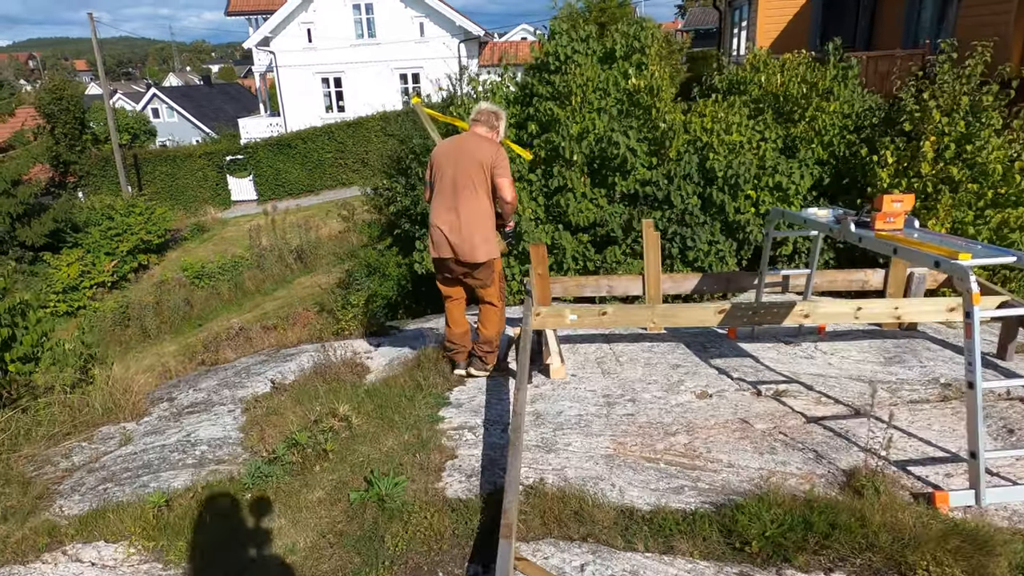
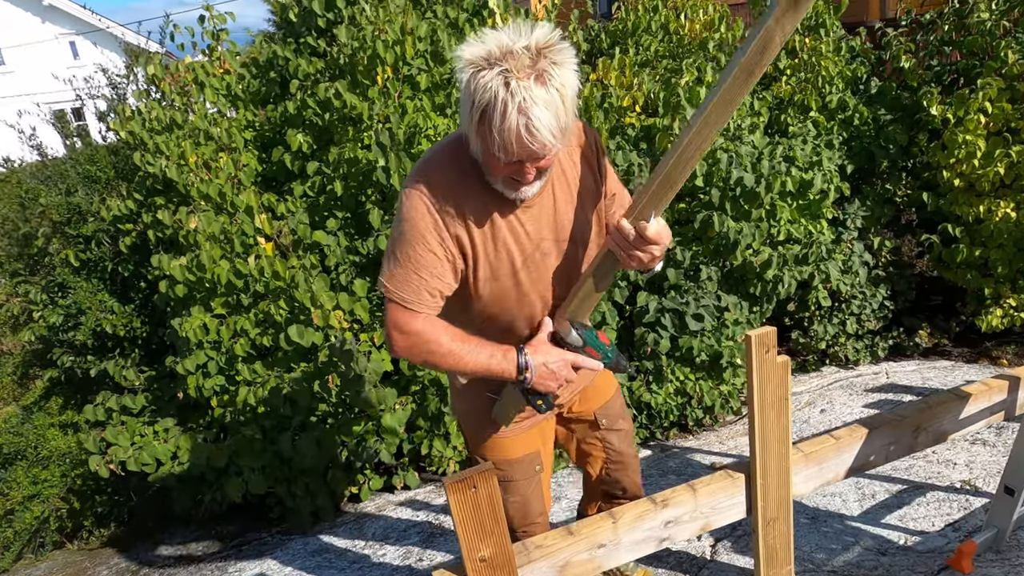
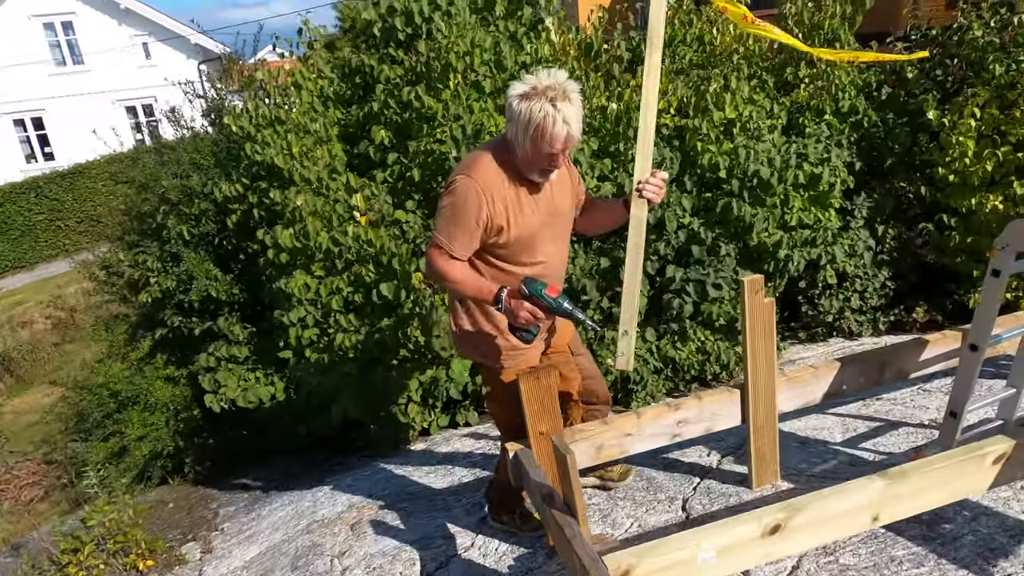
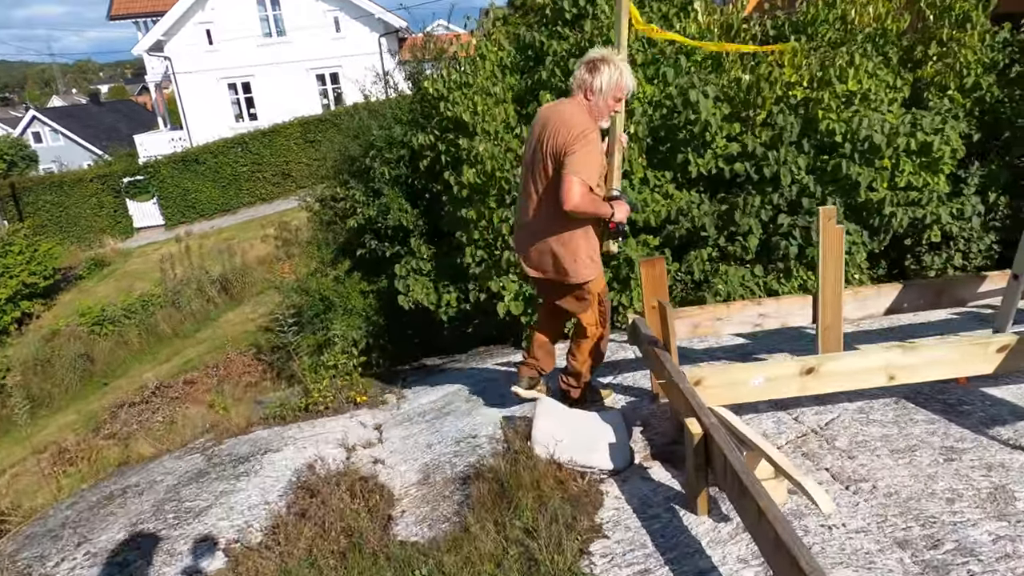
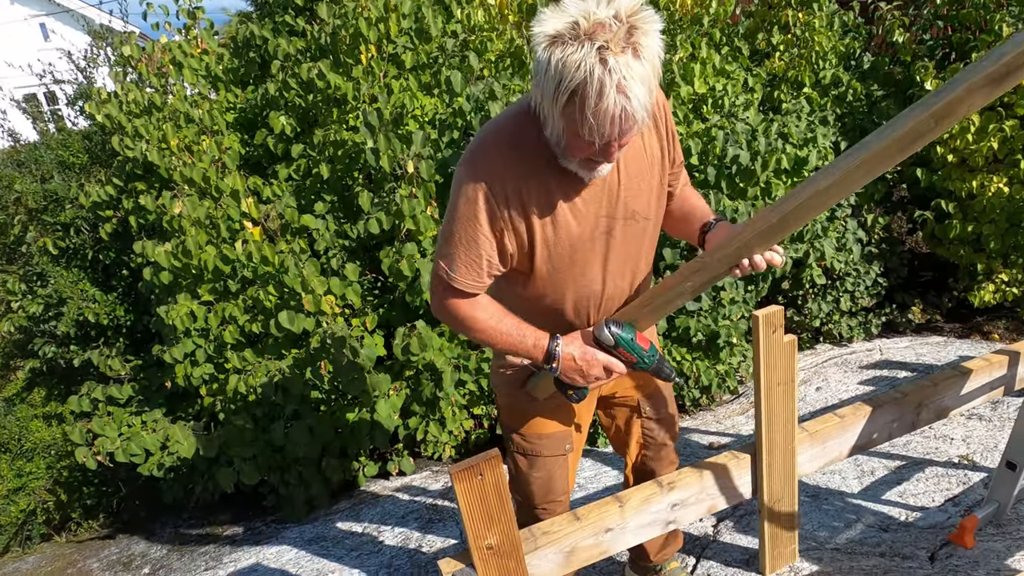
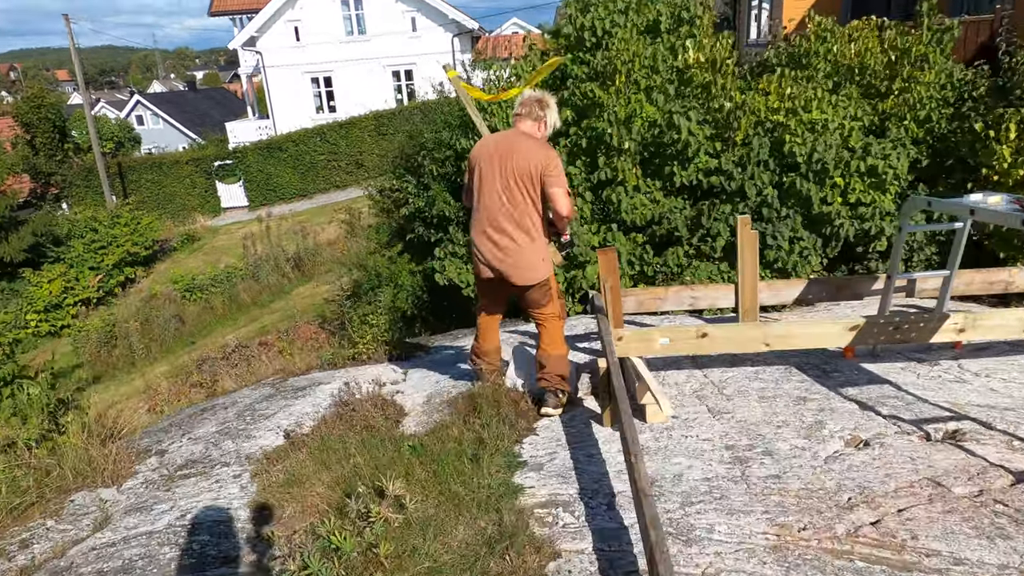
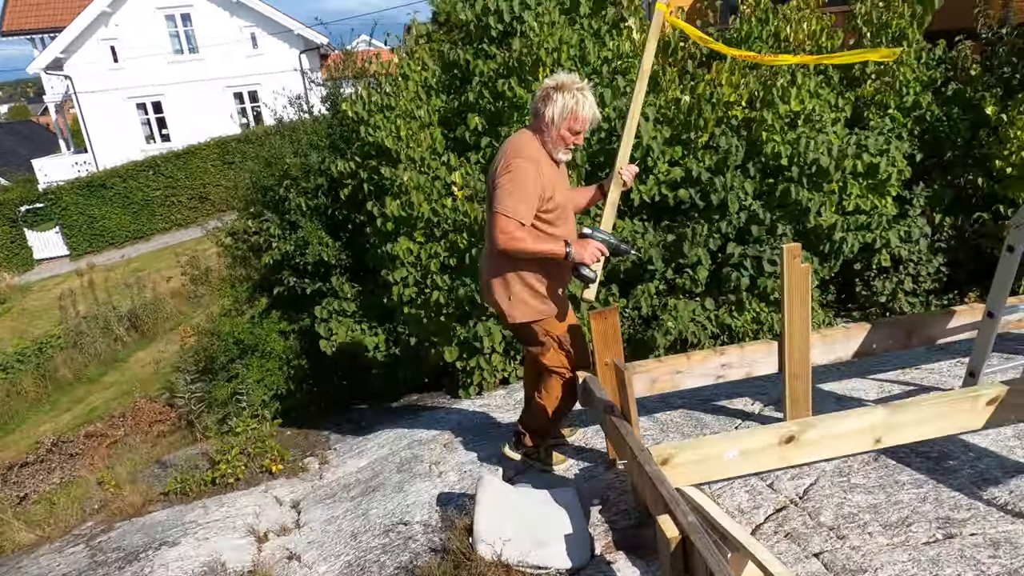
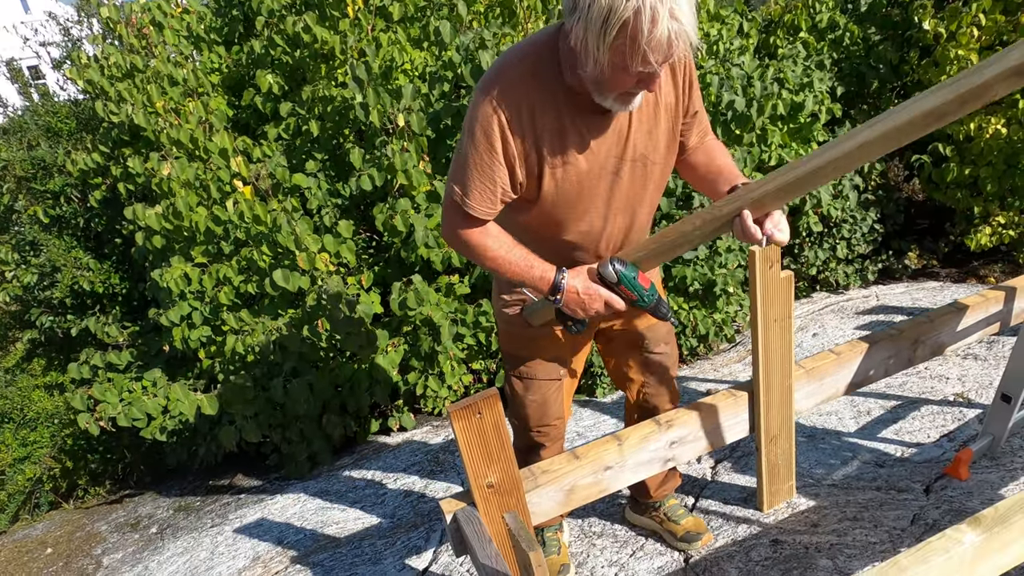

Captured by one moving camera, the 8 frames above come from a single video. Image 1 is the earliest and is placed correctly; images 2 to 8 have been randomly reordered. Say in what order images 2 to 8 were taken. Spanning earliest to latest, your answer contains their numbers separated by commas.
6, 4, 7, 3, 2, 5, 8
